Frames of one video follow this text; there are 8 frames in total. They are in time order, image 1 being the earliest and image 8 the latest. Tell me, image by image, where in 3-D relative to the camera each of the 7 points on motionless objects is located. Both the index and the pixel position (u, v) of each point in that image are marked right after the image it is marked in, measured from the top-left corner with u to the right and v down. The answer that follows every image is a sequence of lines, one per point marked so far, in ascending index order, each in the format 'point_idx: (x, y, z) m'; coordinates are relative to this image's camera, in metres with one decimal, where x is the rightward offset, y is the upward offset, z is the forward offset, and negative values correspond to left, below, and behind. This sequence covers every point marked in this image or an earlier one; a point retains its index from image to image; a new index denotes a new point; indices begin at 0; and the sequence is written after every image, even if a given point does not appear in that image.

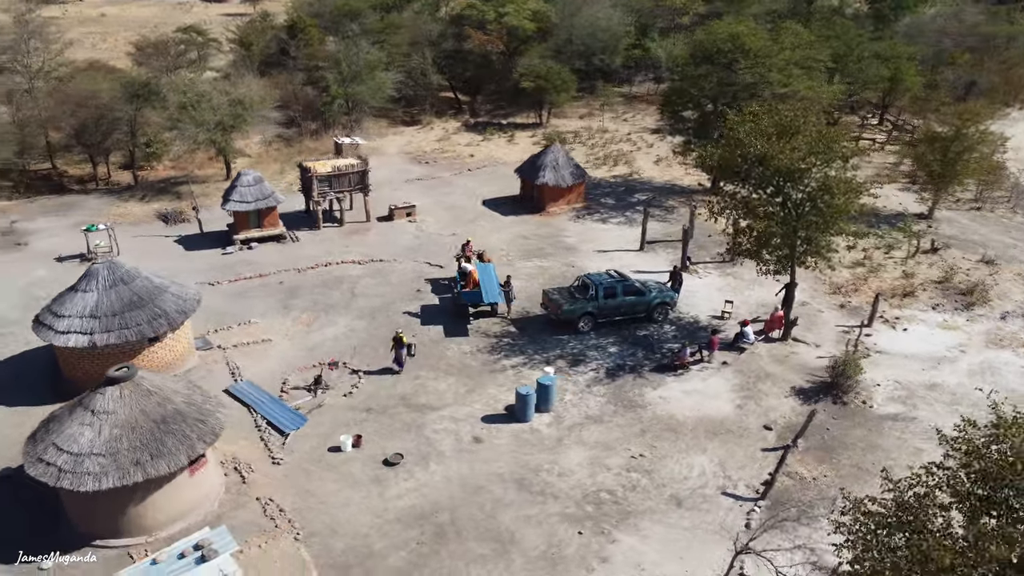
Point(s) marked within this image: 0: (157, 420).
0: (-7.5, -2.8, +16.7) m
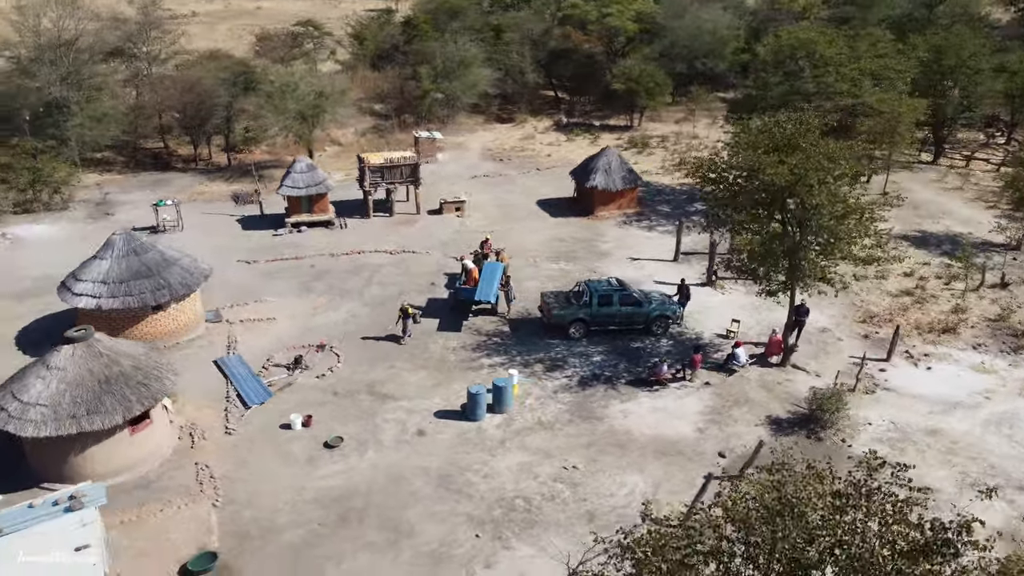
0: (-9.4, -2.1, +18.2) m
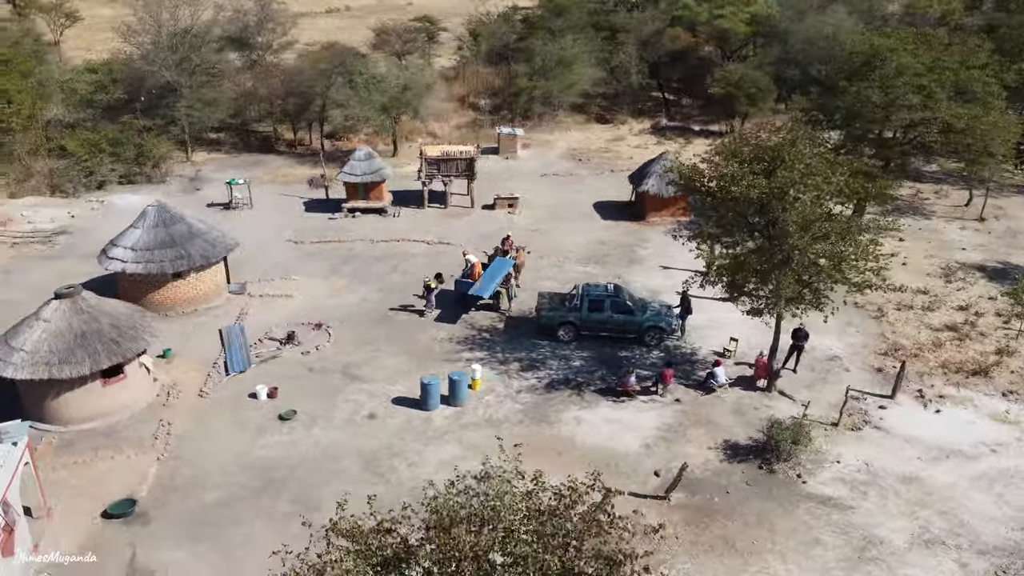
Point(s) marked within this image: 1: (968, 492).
0: (-11.0, -1.1, +20.3) m
1: (+11.0, -4.9, +19.3) m
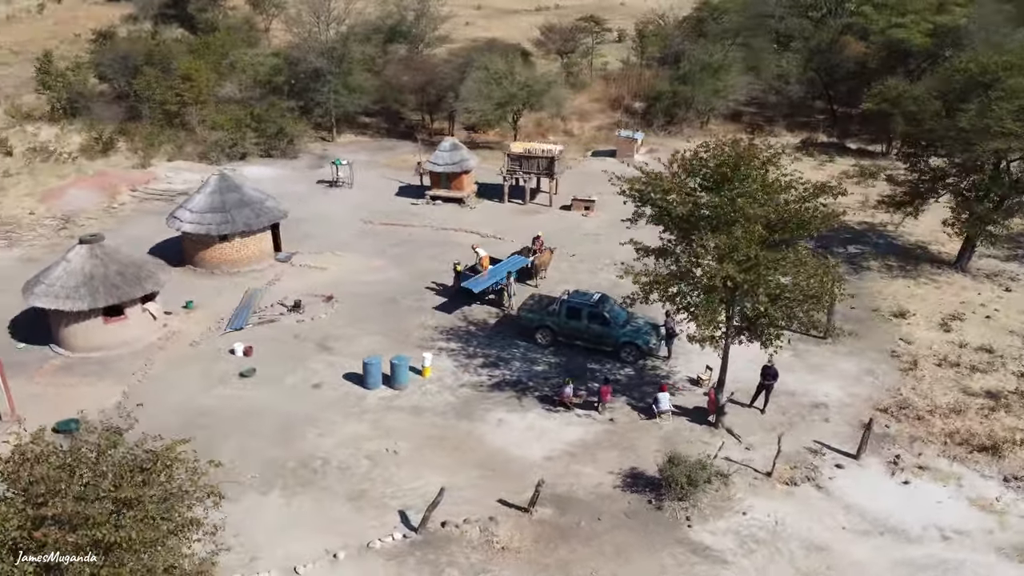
0: (-12.6, +0.4, +23.7) m
1: (+7.7, -6.0, +16.8) m
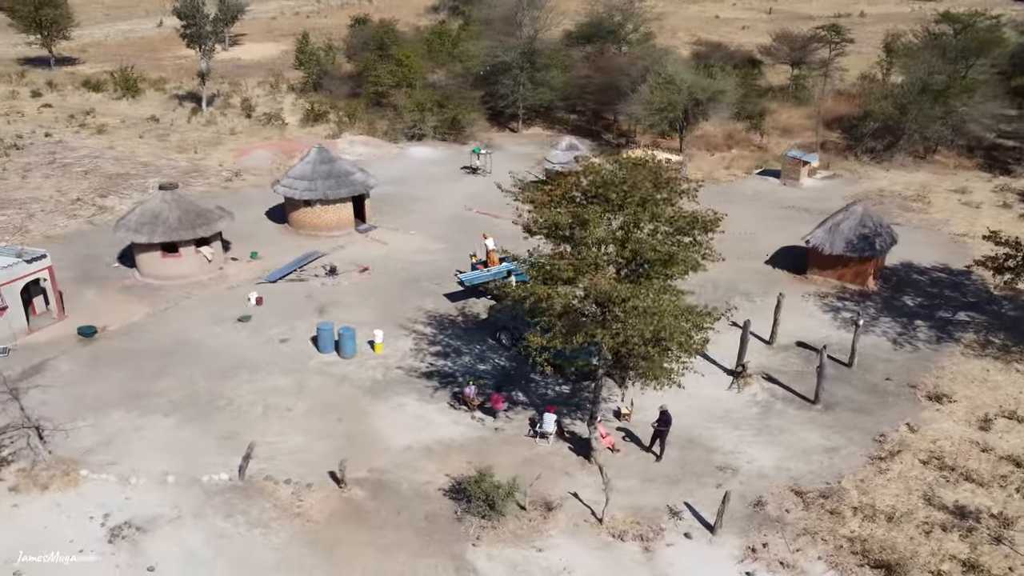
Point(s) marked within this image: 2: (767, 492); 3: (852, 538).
0: (-12.8, +2.6, +28.7) m
1: (+2.1, -6.8, +15.0) m
2: (+6.0, -4.8, +18.9) m
3: (+7.5, -5.4, +17.6) m
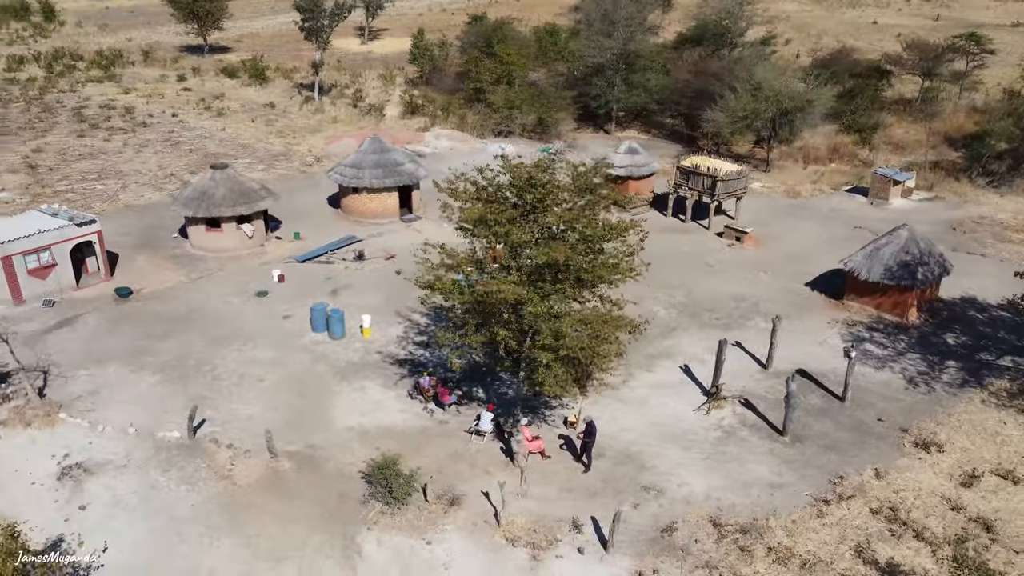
0: (-12.0, +3.8, +31.2) m
1: (-0.9, -6.8, +15.0) m
2: (+3.9, -5.2, +18.0) m
3: (+5.0, -5.9, +16.4) m
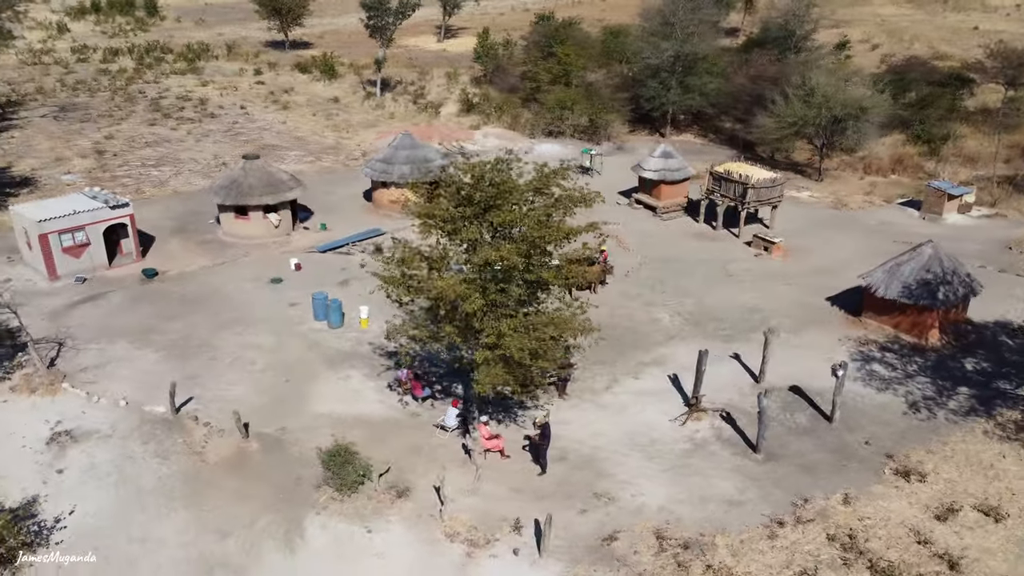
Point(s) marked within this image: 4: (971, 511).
0: (-11.3, +4.4, +32.5) m
1: (-2.6, -6.7, +15.2) m
2: (+2.6, -5.3, +17.7) m
3: (+3.5, -6.1, +16.0) m
4: (+10.5, -5.1, +18.4) m
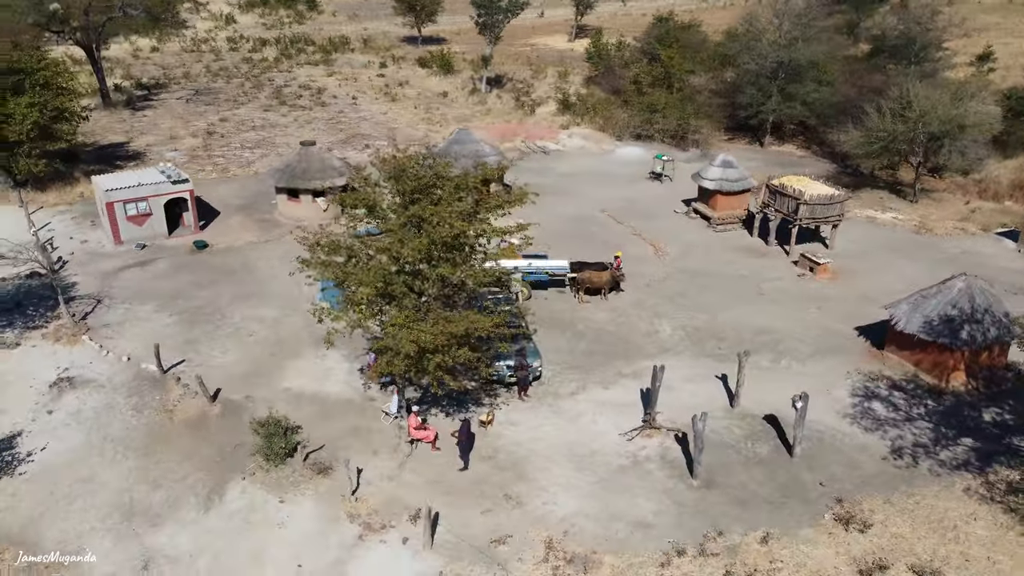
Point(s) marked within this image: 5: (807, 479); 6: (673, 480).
0: (-9.6, +5.3, +34.6) m
1: (-5.4, -6.3, +16.0) m
2: (+0.2, -5.4, +17.5) m
3: (+0.7, -6.2, +15.6) m
4: (+8.1, -5.8, +16.6) m
5: (+7.1, -4.6, +19.5) m
6: (+3.9, -4.6, +19.4) m
